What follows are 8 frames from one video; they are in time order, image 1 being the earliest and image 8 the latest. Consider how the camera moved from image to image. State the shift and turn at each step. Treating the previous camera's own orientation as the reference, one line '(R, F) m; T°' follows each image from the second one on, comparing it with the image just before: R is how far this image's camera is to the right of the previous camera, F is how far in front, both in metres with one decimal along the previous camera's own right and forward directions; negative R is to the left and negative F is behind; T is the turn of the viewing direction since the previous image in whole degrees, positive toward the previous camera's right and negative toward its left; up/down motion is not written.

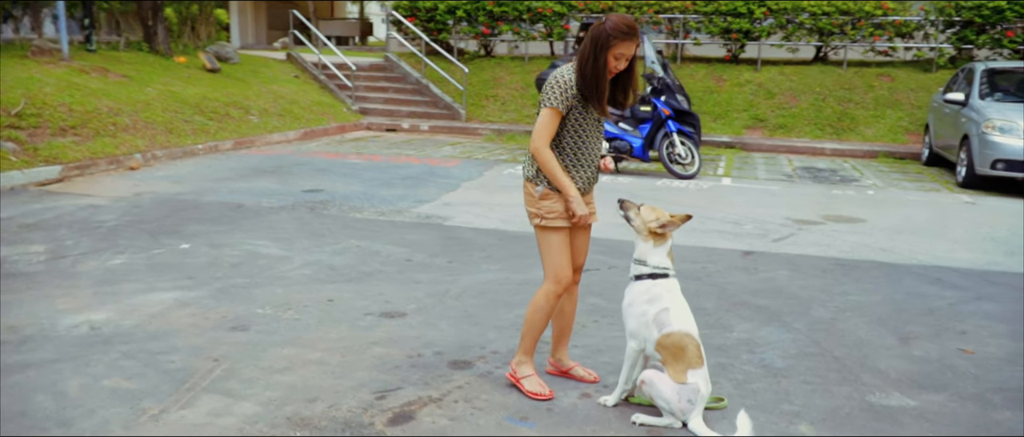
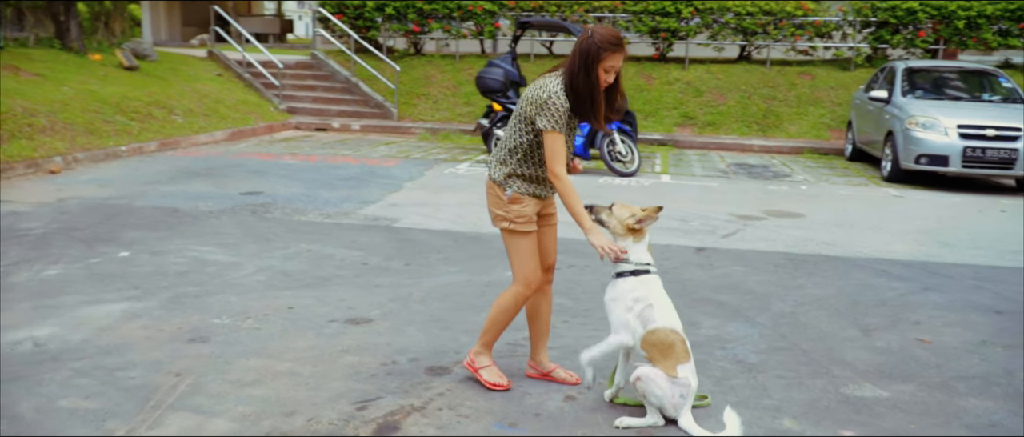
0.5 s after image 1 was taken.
(-0.3, +0.1) m; +6°
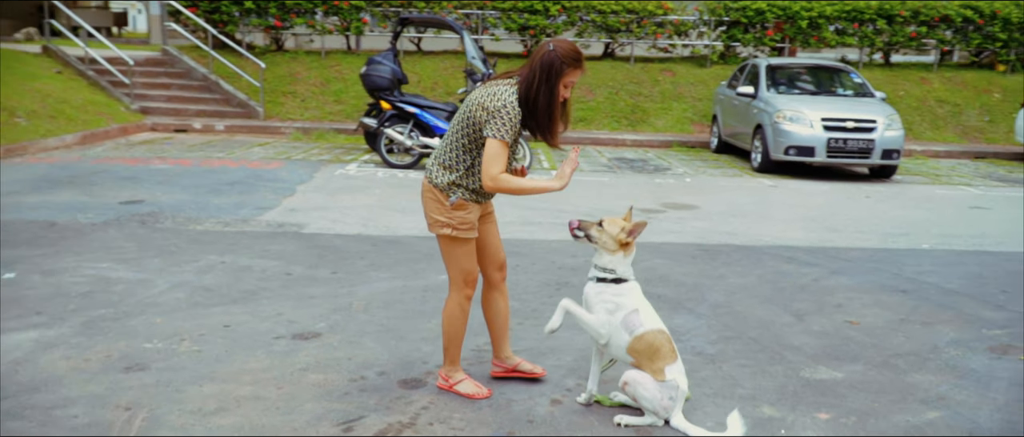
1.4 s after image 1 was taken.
(-0.6, +0.1) m; +11°
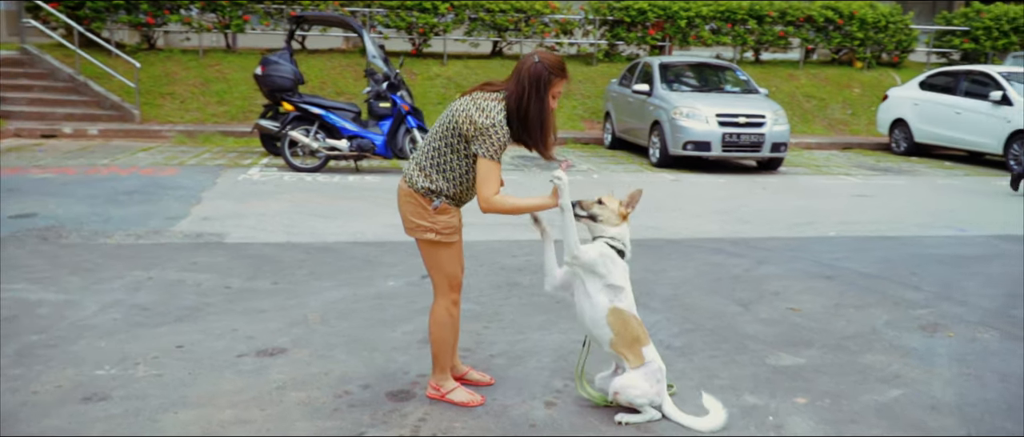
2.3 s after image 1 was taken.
(-0.6, +0.1) m; +9°
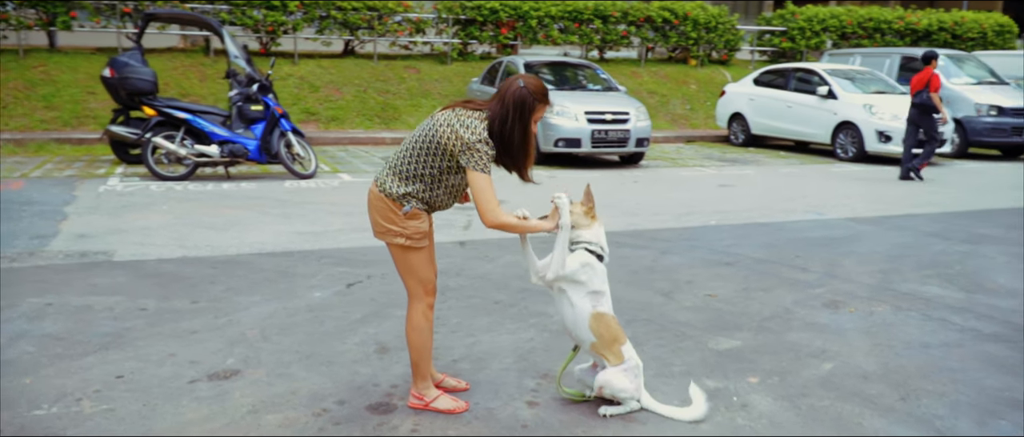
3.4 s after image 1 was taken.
(-0.7, 0.0) m; +12°
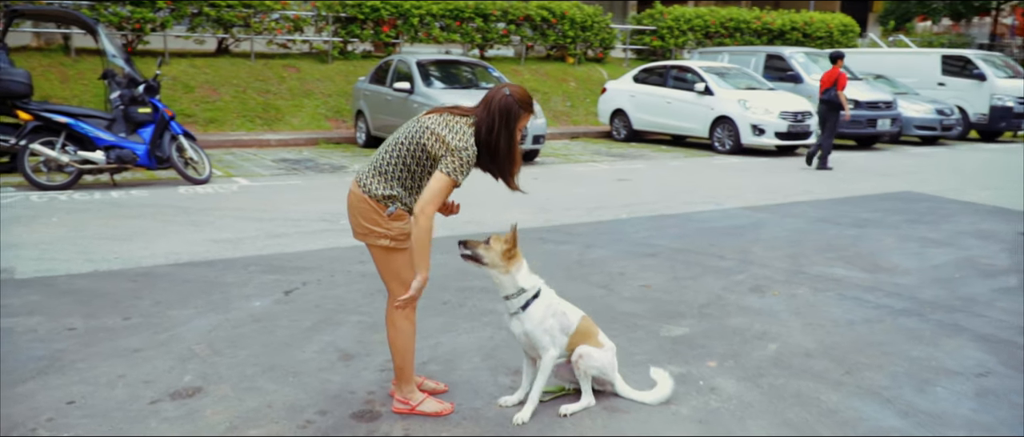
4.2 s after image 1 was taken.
(-0.5, 0.0) m; +9°
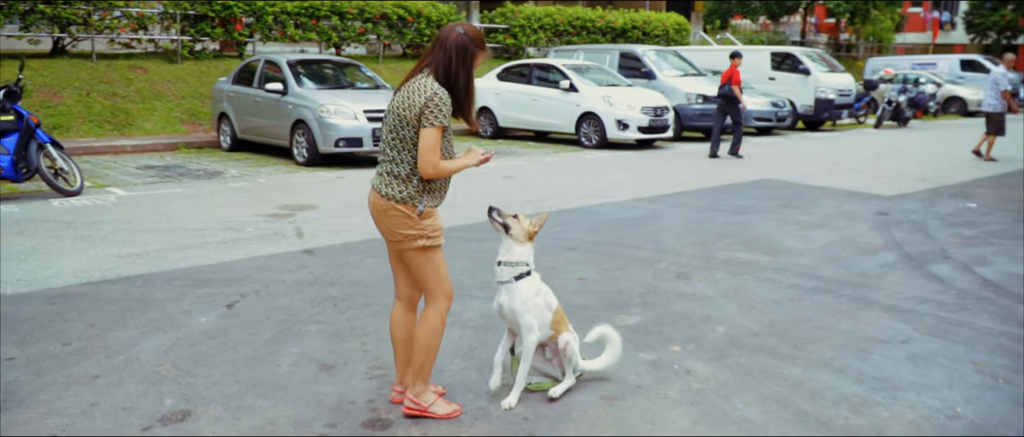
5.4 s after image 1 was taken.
(-0.8, 0.0) m; +12°
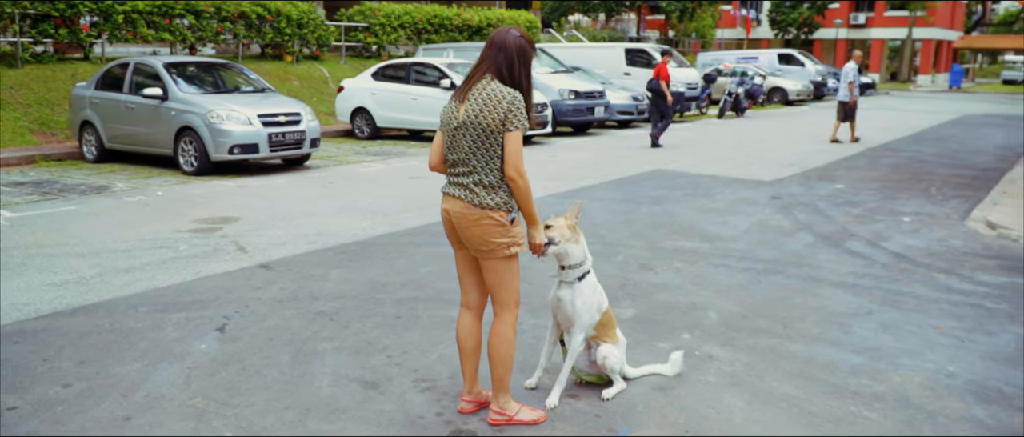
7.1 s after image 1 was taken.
(-1.1, +0.1) m; +12°
